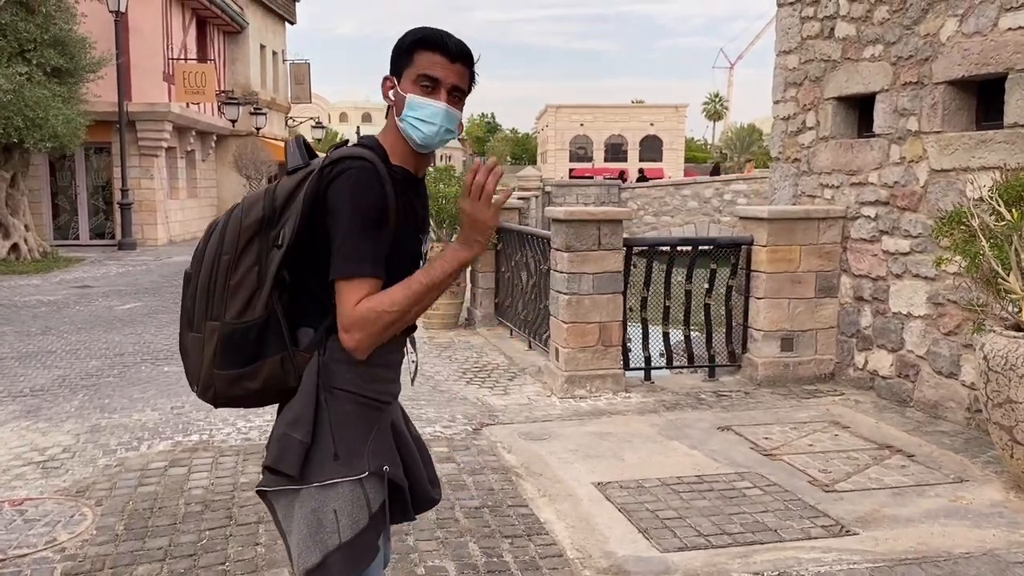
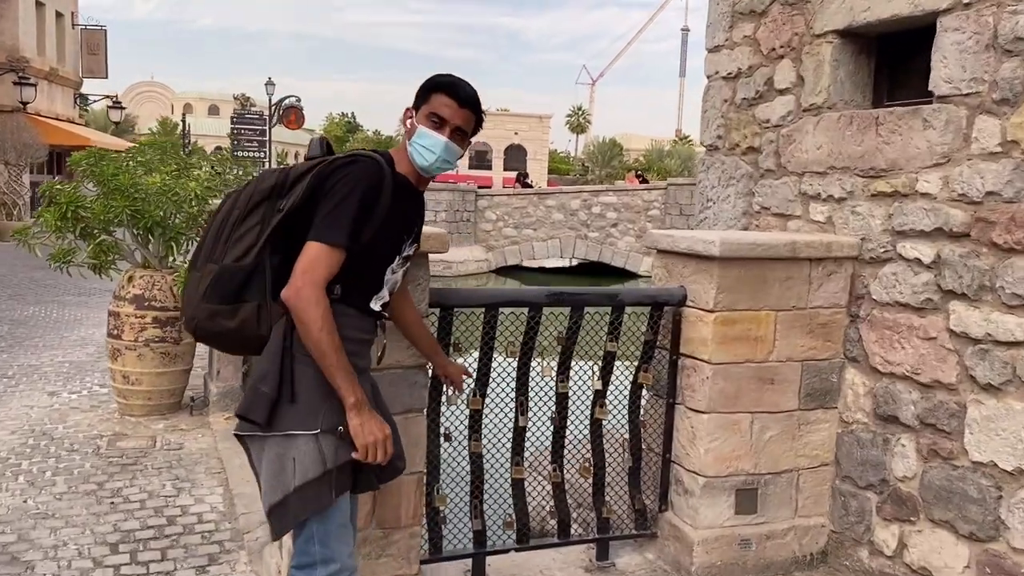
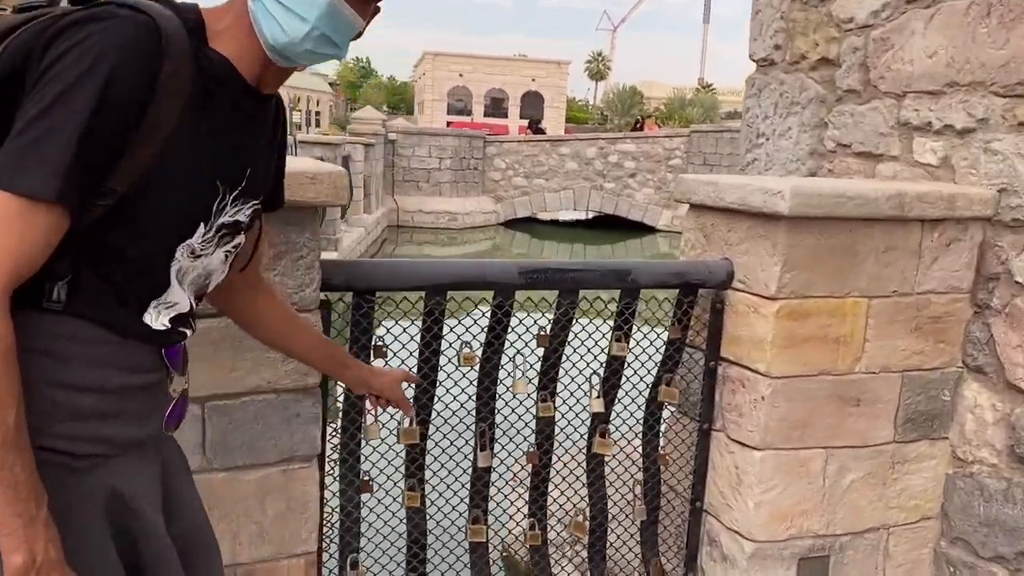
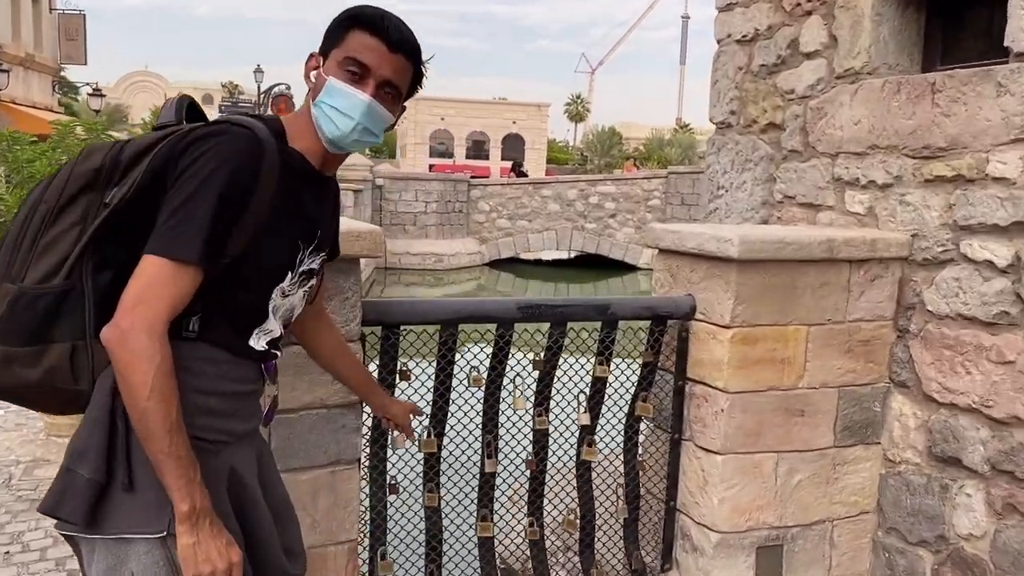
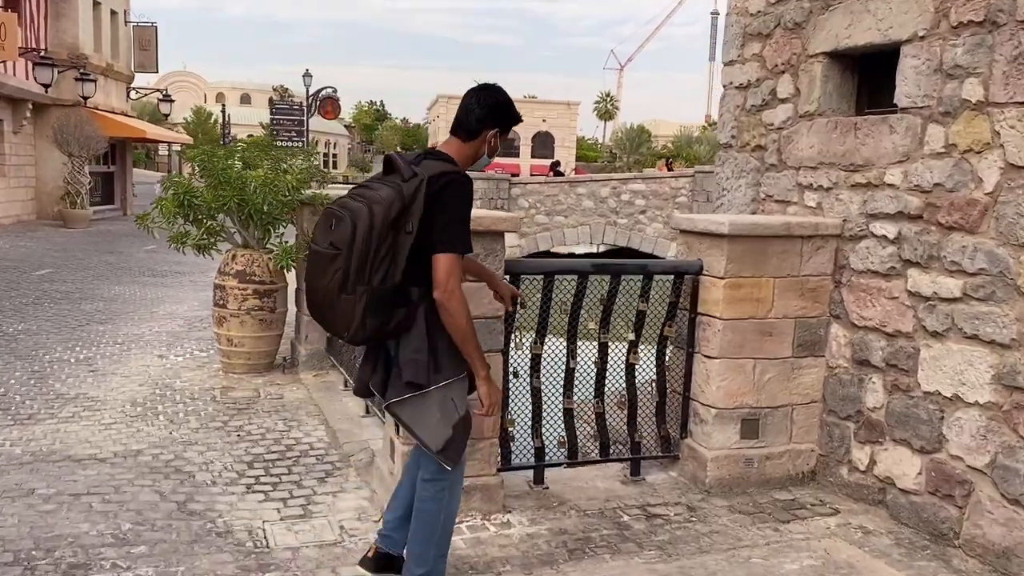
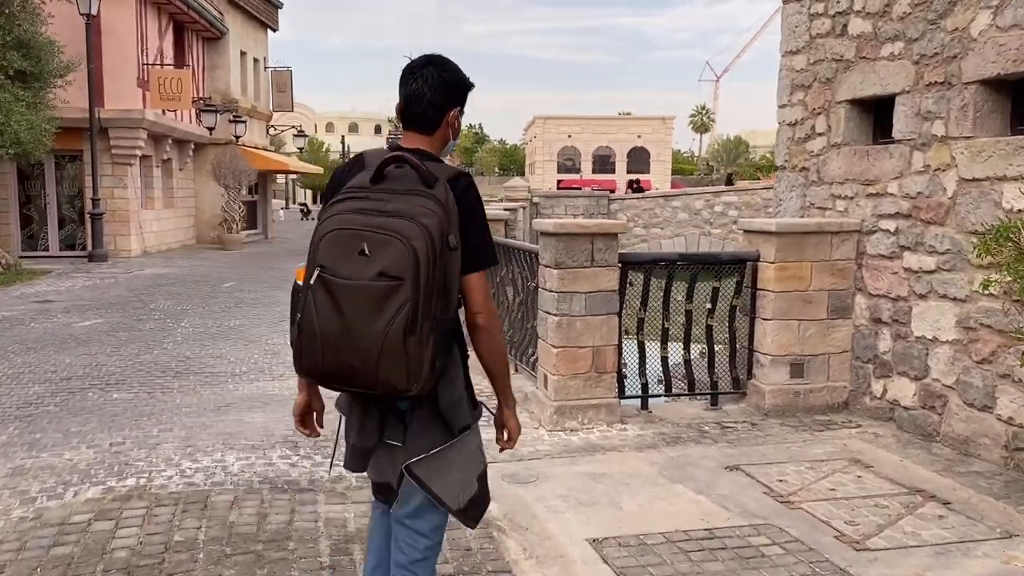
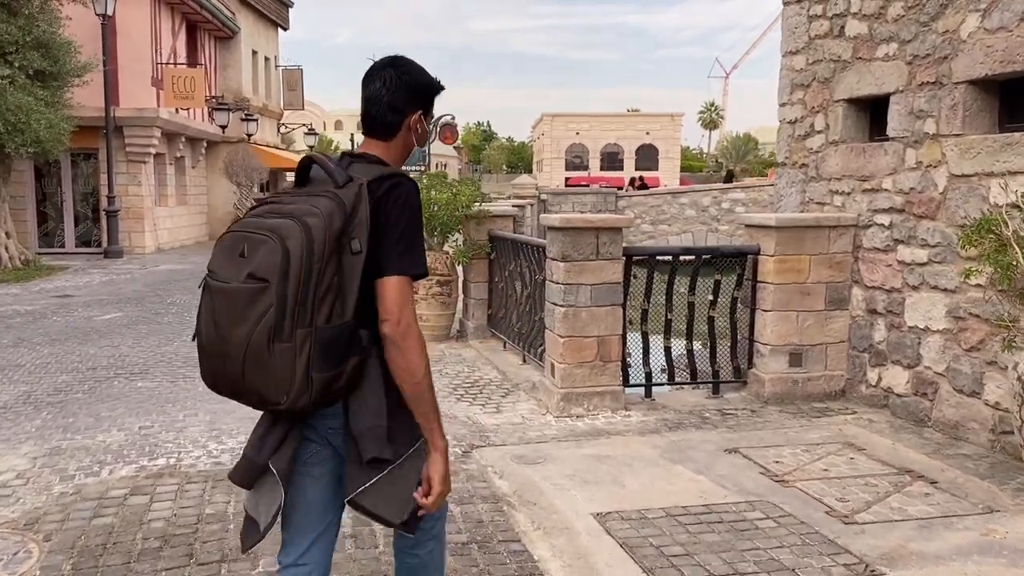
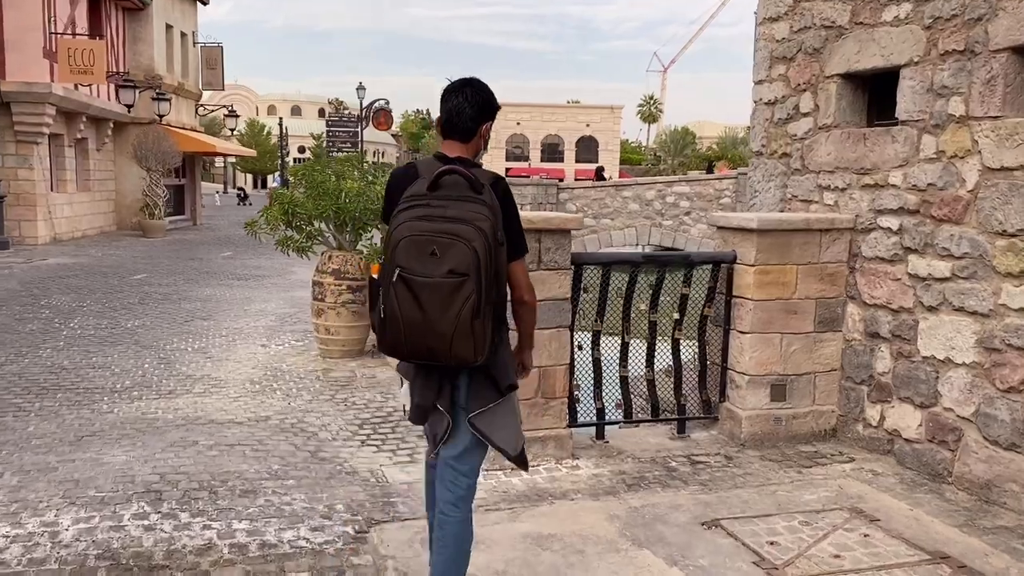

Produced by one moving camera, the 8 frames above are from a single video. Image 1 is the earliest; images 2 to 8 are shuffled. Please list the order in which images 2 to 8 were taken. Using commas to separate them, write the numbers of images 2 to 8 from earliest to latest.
7, 6, 8, 5, 2, 4, 3
